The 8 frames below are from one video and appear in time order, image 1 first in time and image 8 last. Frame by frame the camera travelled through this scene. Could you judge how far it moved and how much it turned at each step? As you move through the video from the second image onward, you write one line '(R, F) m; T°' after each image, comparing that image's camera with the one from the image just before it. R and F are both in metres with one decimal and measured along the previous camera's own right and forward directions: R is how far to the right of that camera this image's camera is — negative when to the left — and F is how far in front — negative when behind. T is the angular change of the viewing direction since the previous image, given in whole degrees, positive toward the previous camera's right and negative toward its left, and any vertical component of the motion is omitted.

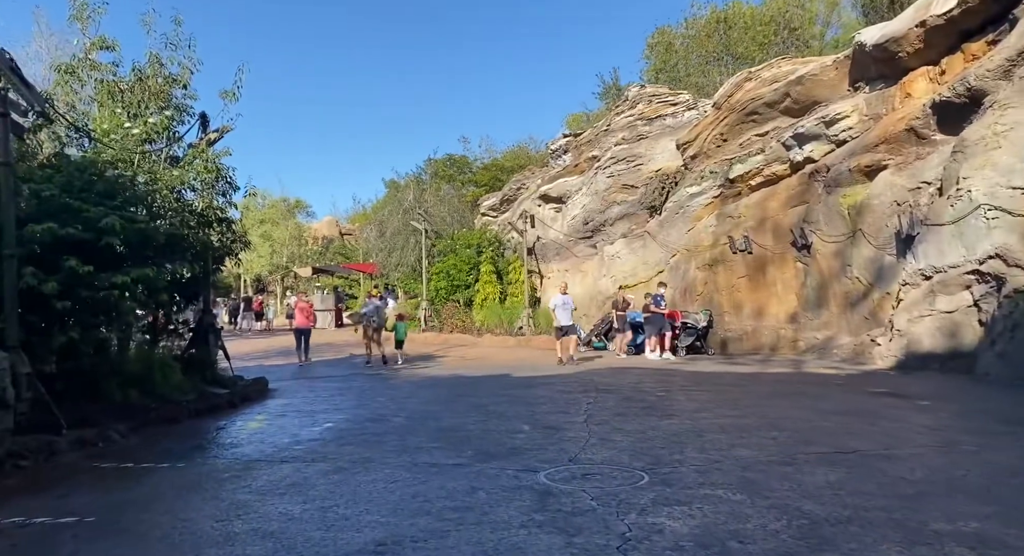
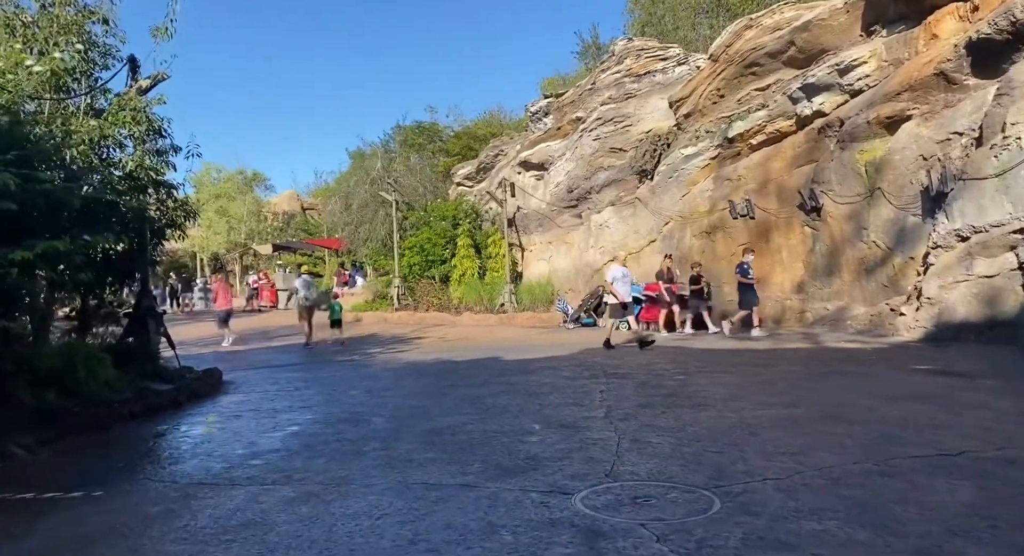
(-0.4, +1.6) m; +3°
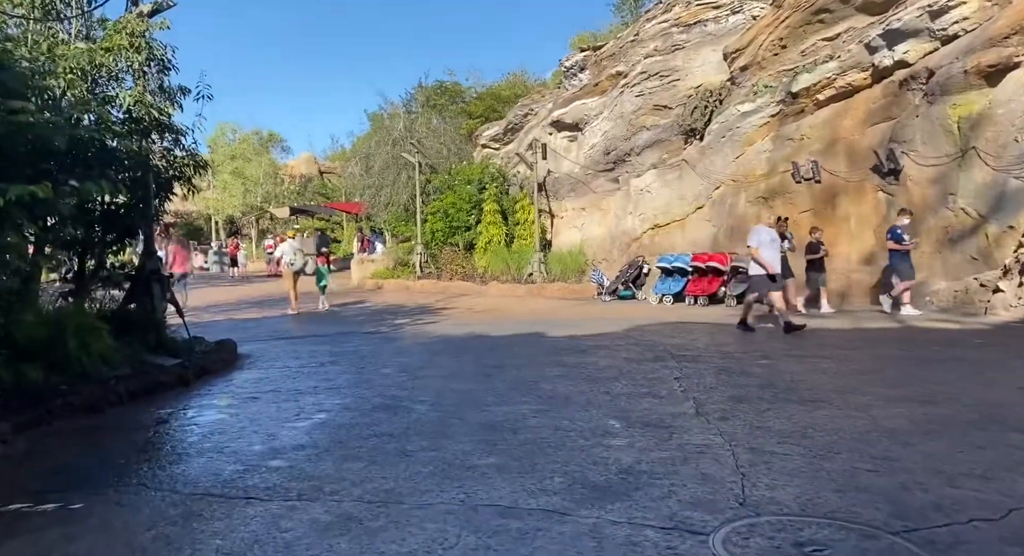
(-0.6, +1.4) m; -1°
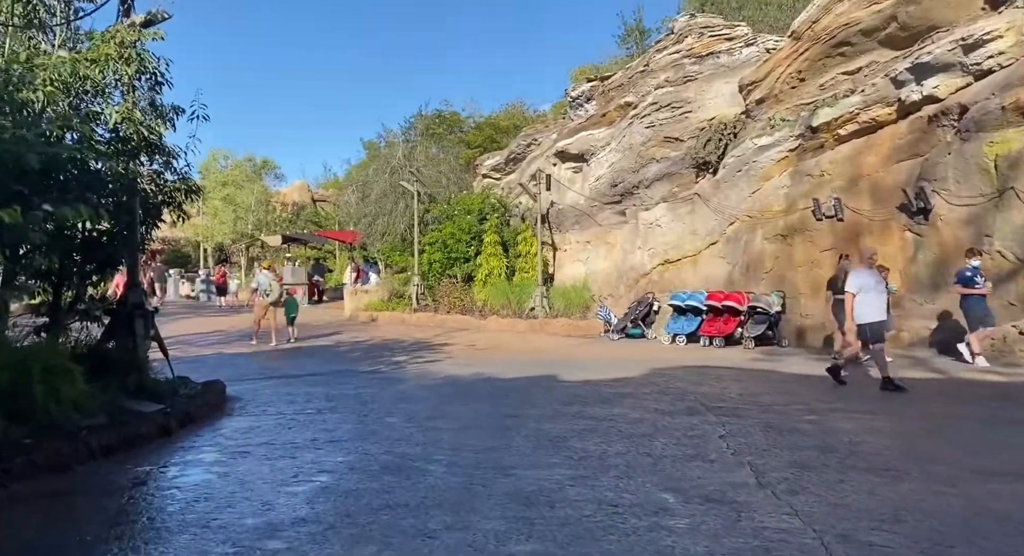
(-0.4, +0.8) m; +1°
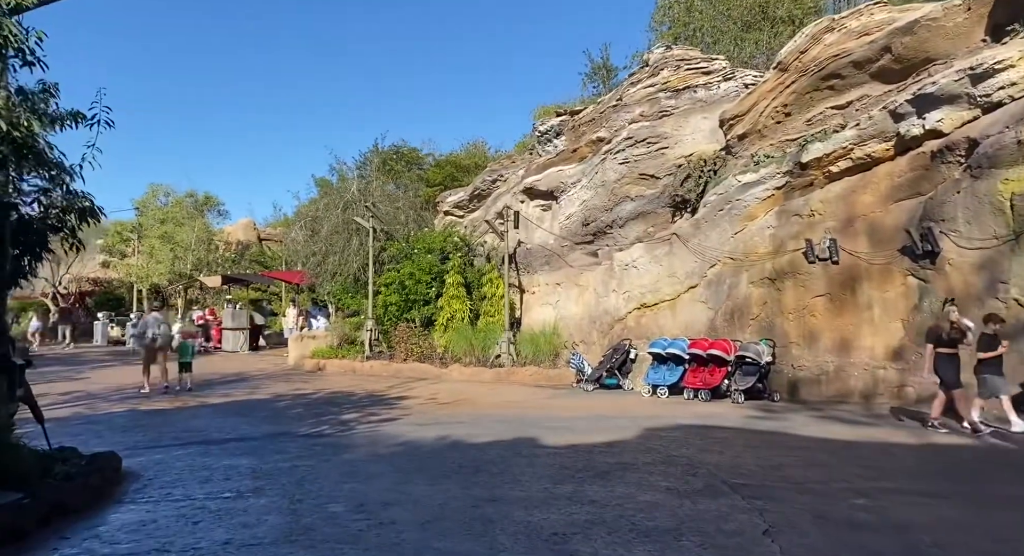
(-0.2, +1.6) m; +4°
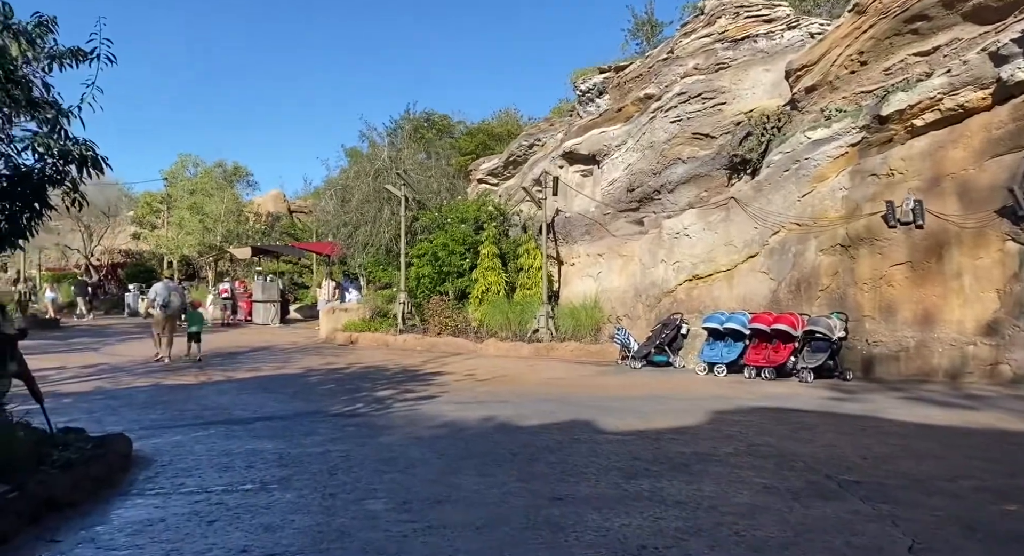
(-0.3, +1.1) m; -2°
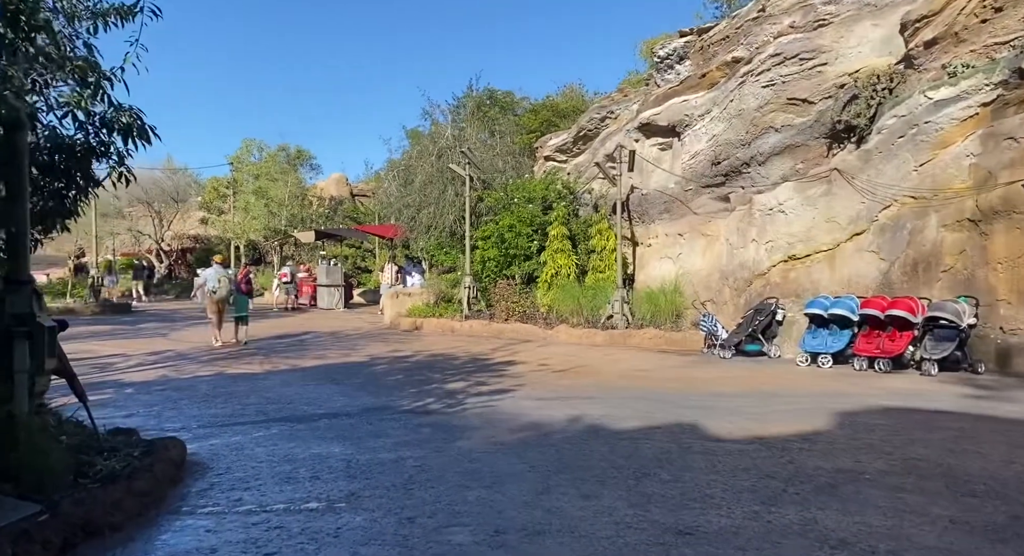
(-0.4, +1.0) m; -5°
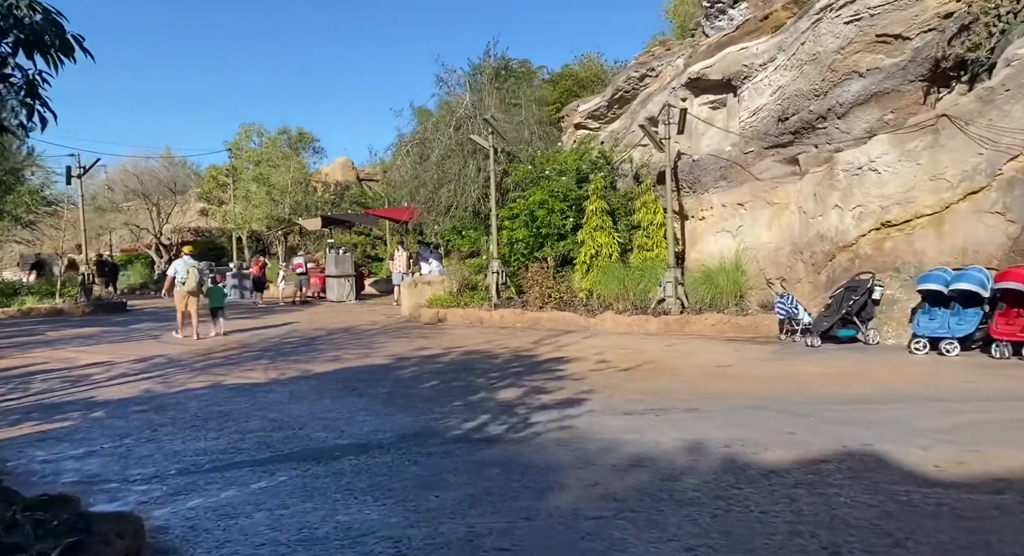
(-0.7, +2.2) m; -1°
